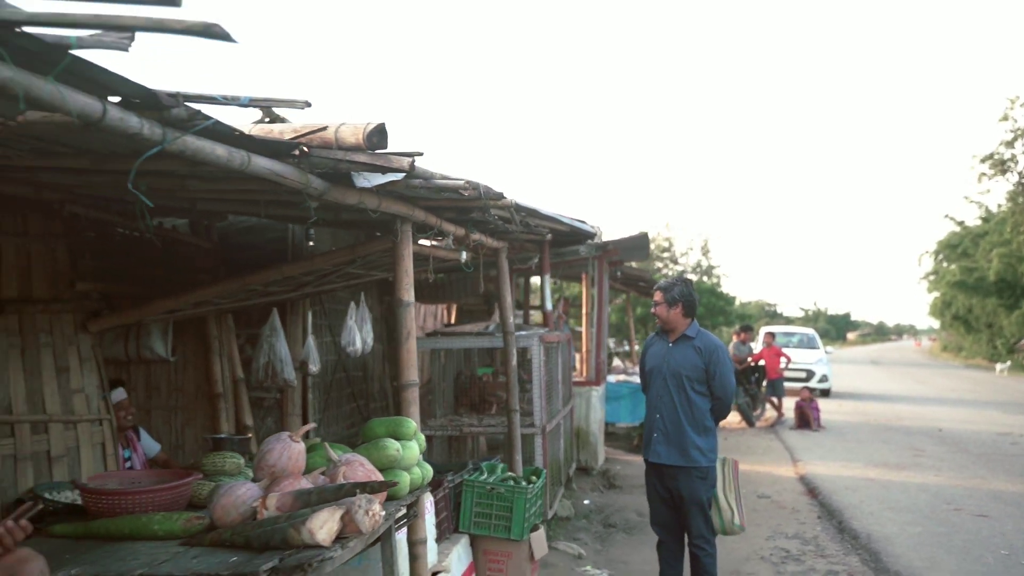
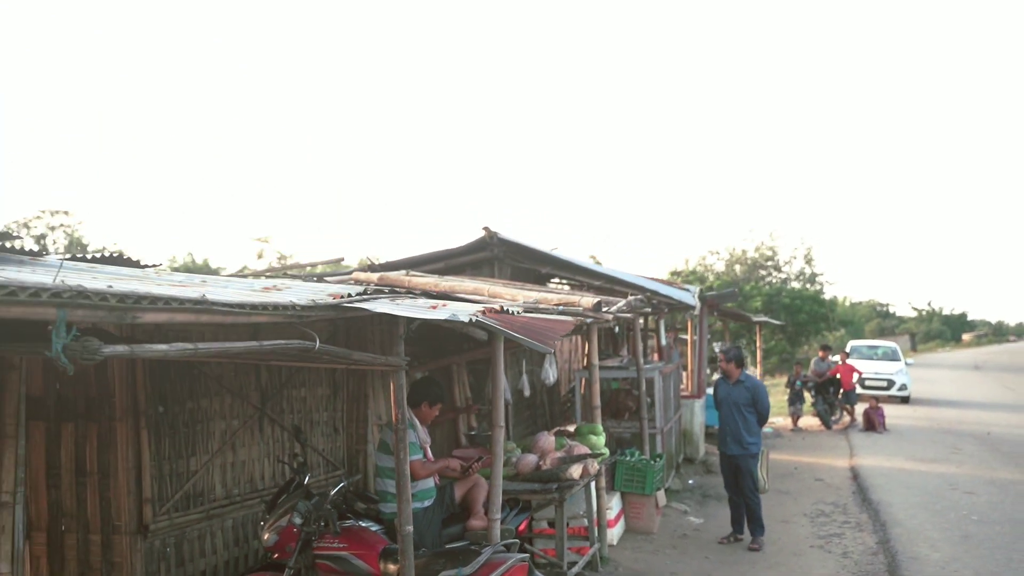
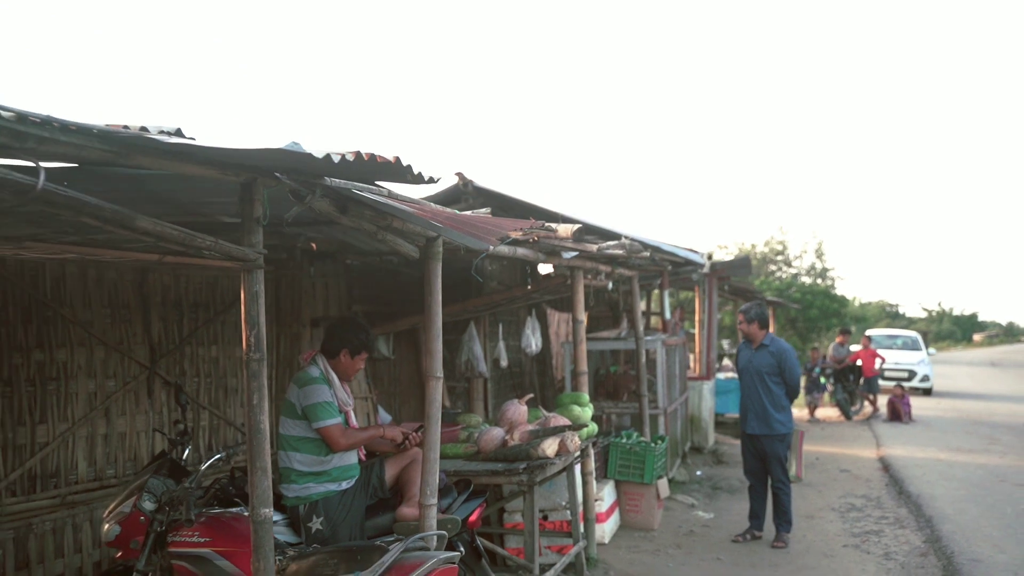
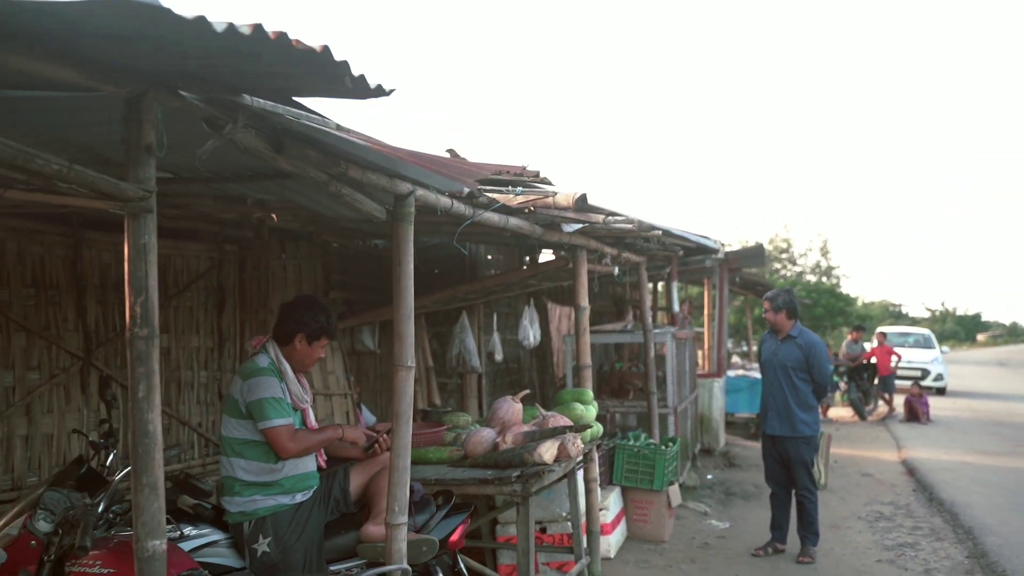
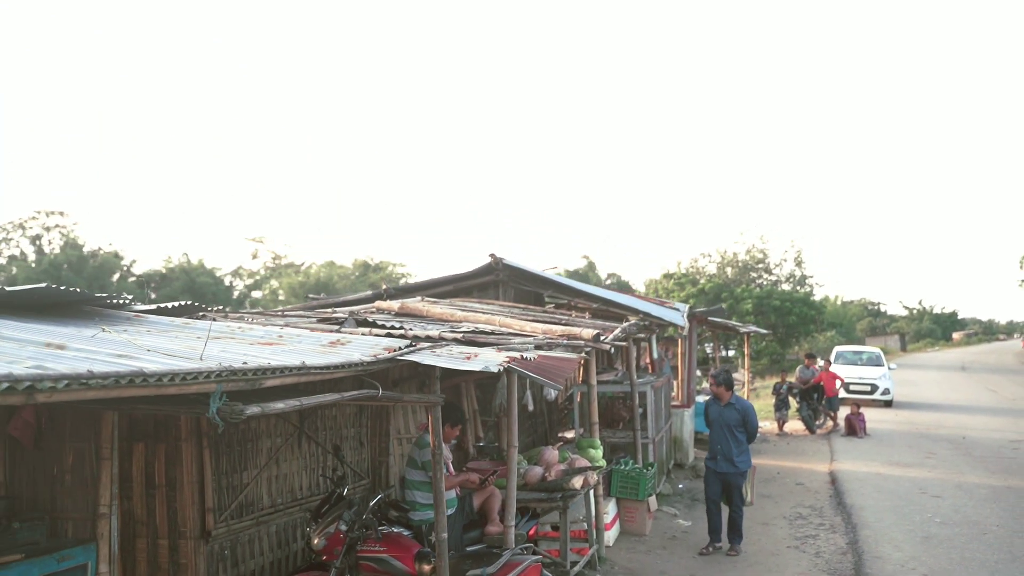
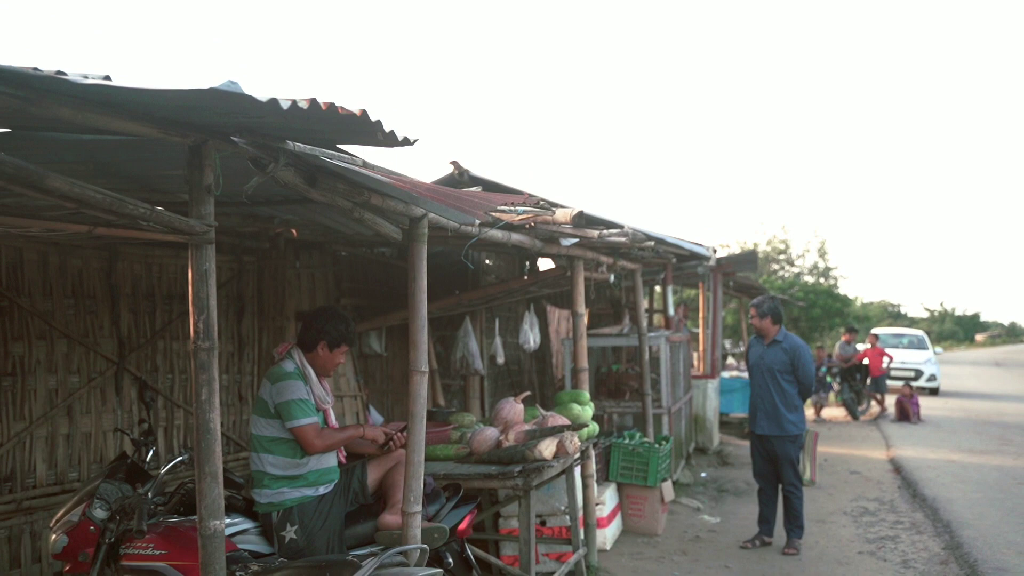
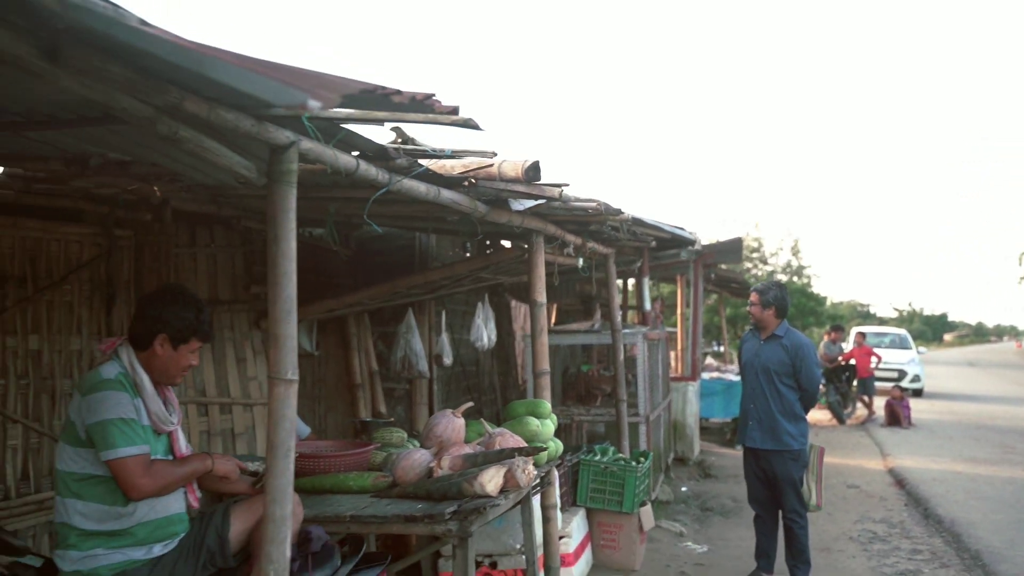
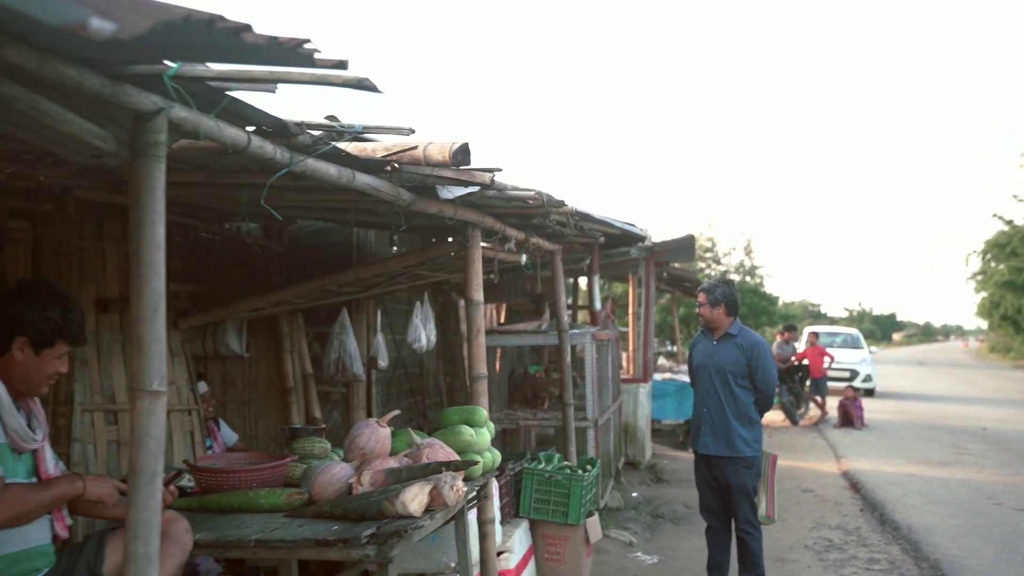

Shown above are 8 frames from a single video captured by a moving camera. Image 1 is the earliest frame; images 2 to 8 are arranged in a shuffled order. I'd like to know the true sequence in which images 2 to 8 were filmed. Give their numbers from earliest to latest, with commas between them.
8, 7, 4, 6, 3, 2, 5
